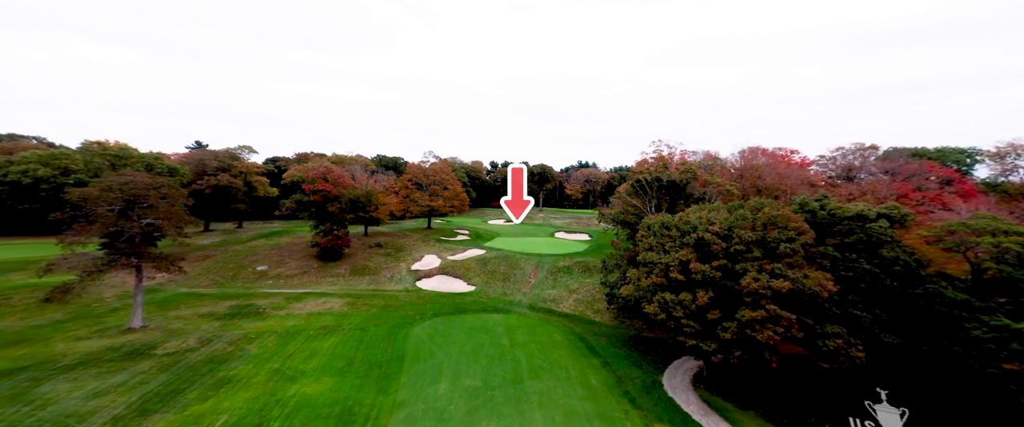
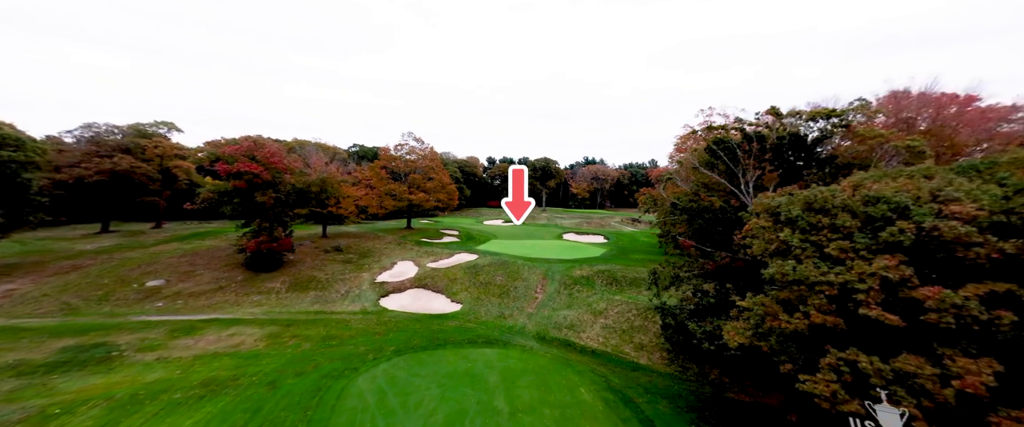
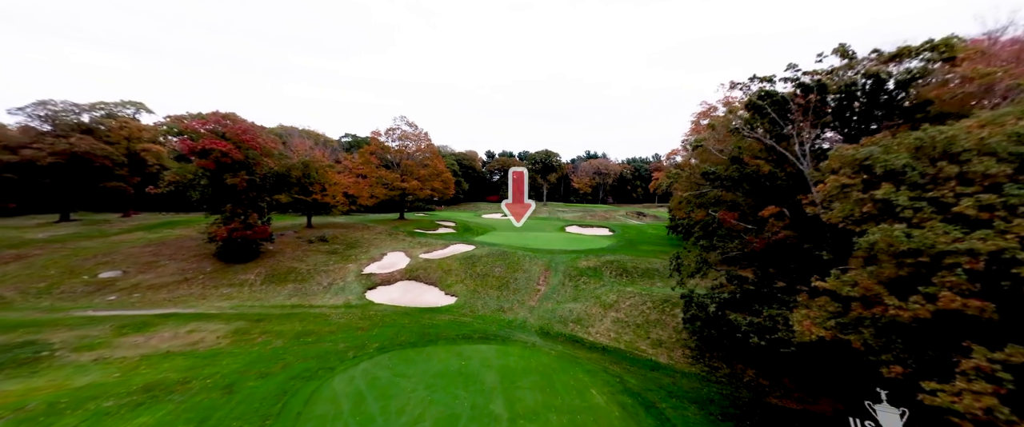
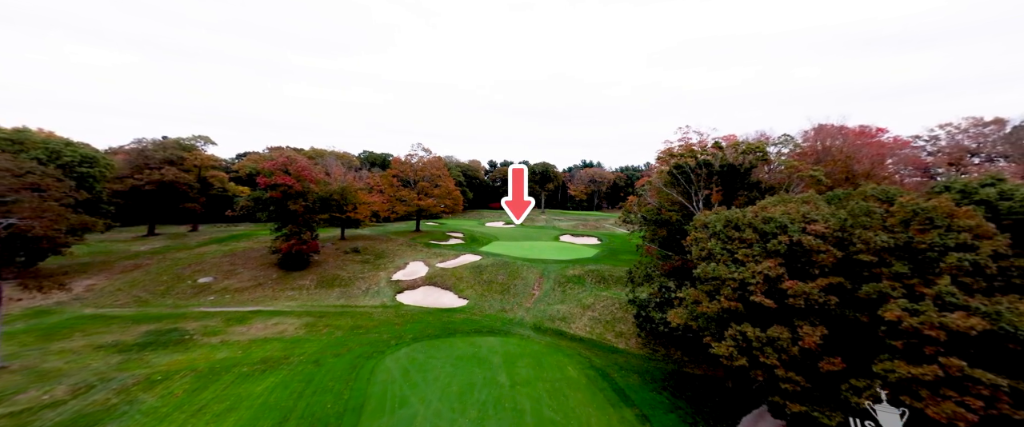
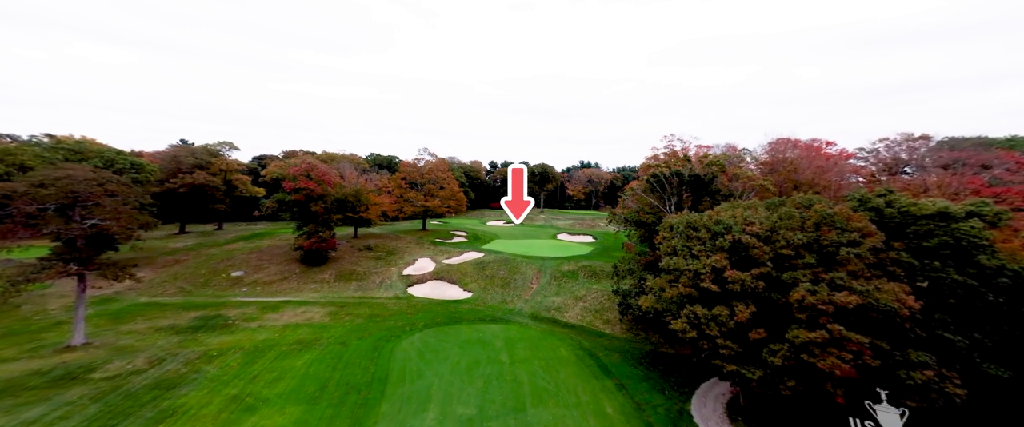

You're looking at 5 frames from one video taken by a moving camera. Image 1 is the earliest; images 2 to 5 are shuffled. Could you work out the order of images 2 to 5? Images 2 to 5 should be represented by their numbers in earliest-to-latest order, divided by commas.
5, 4, 2, 3
